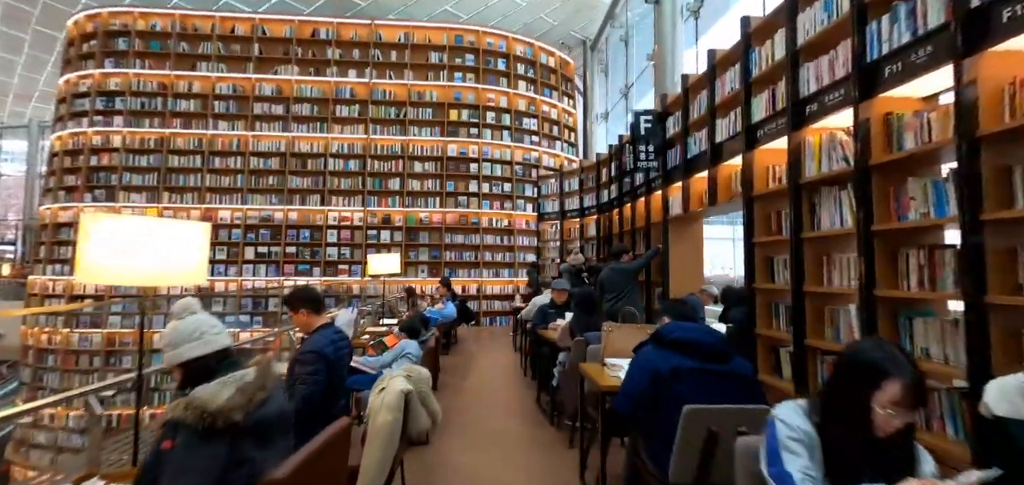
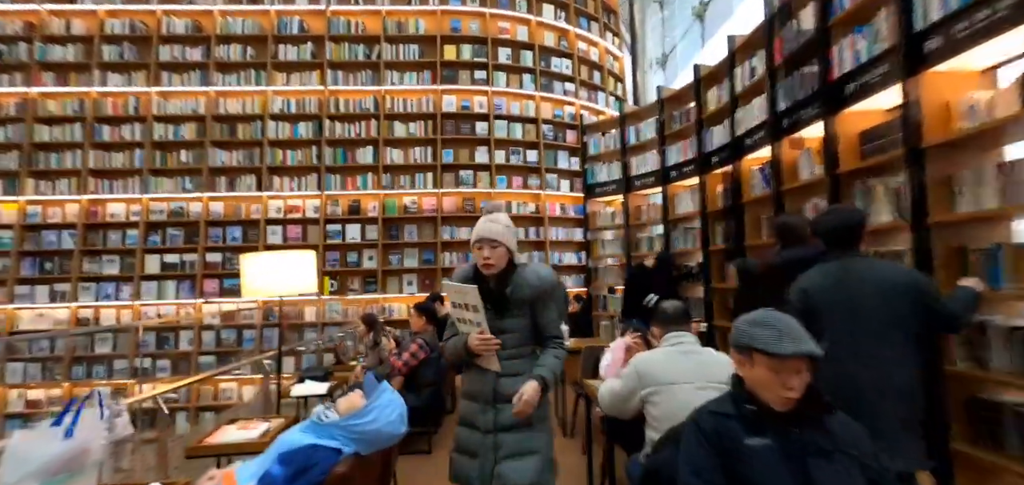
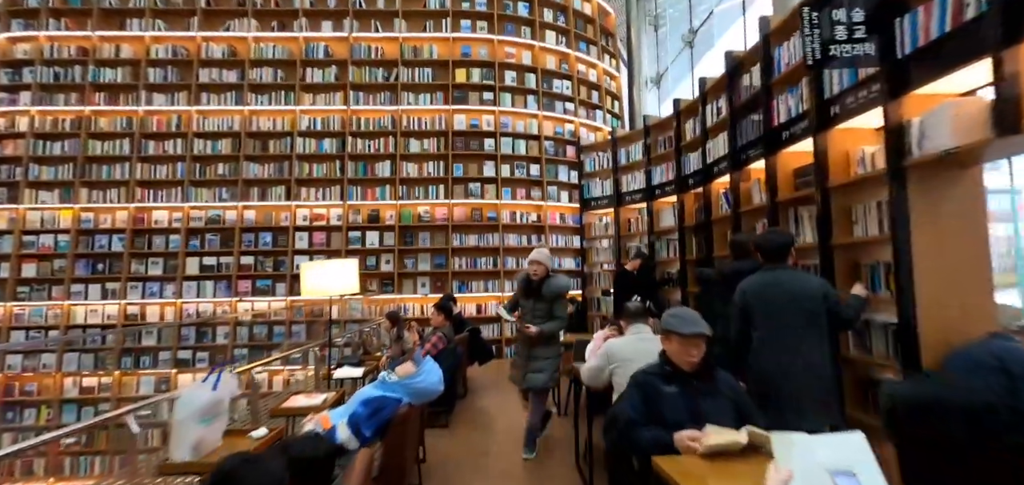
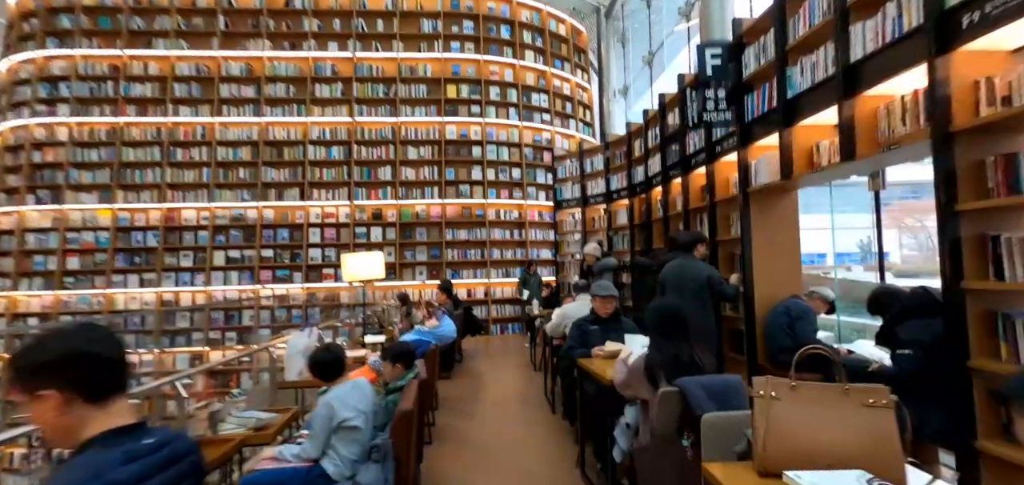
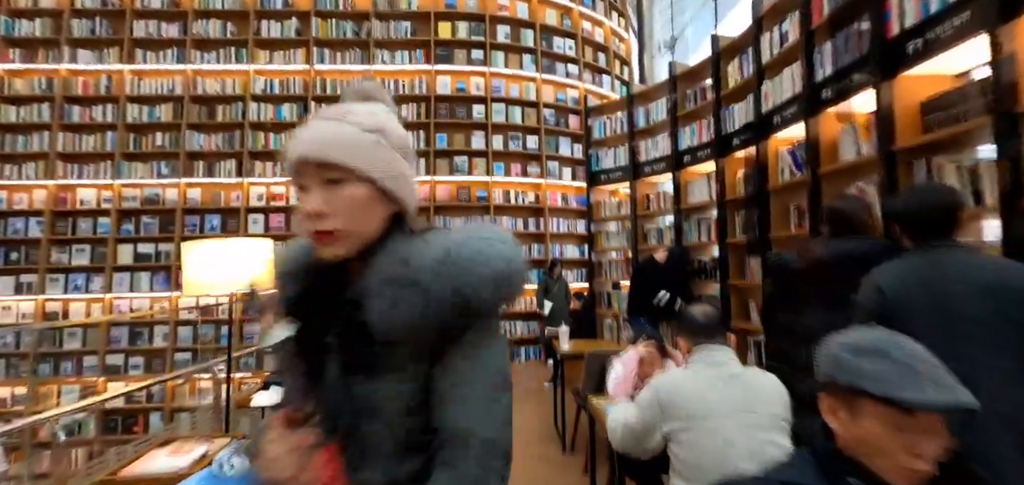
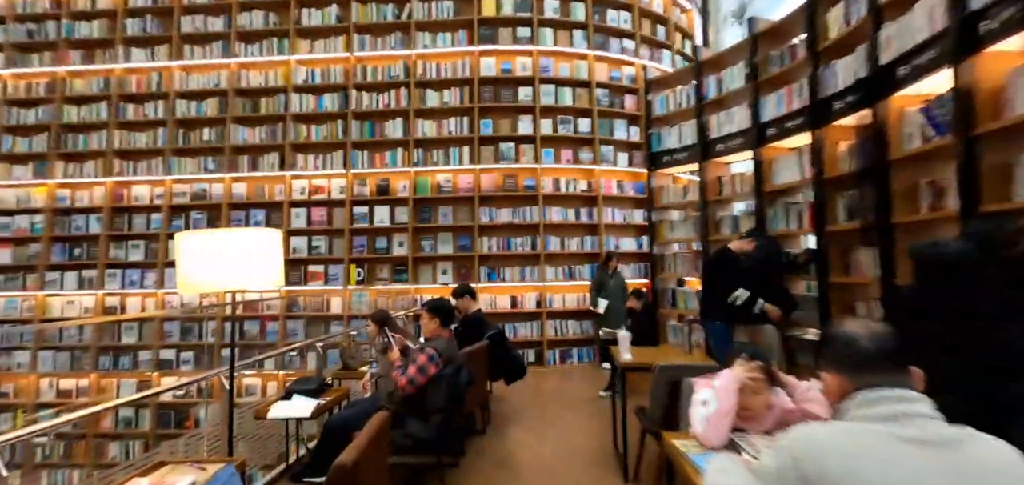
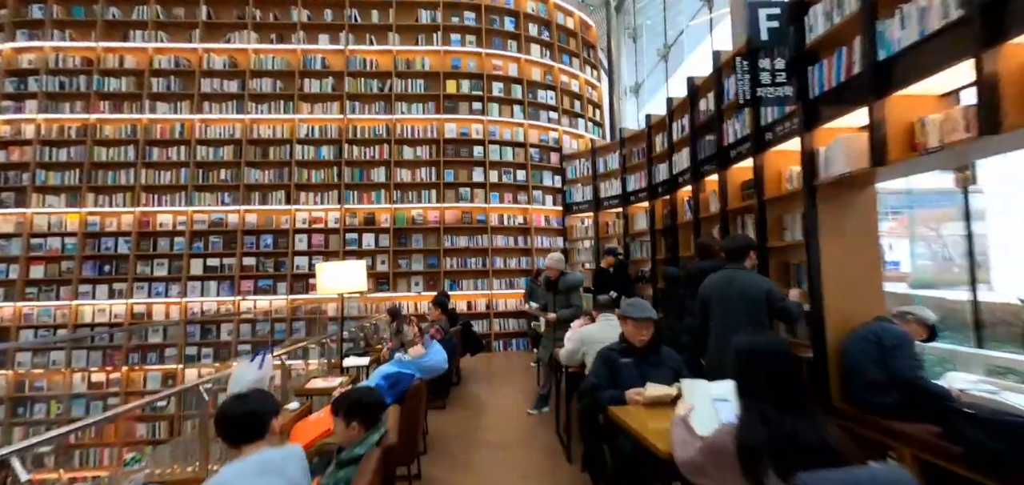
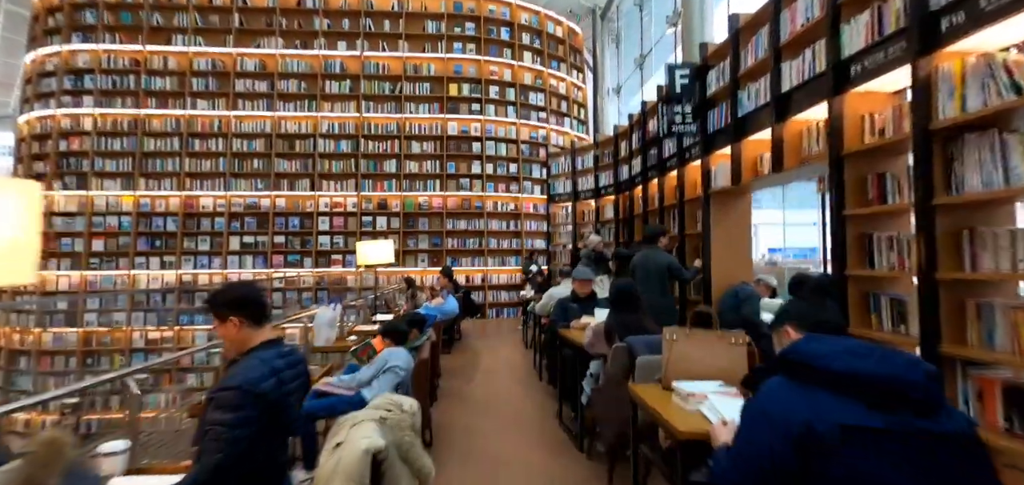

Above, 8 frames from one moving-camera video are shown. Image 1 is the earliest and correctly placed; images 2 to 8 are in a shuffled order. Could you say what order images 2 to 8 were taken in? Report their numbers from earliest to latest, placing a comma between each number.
8, 4, 7, 3, 2, 5, 6
